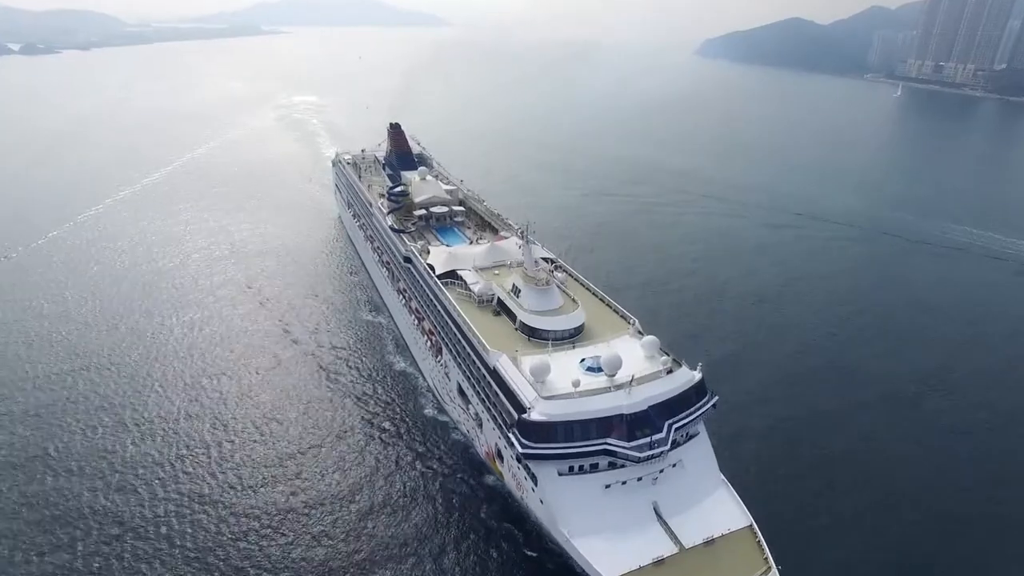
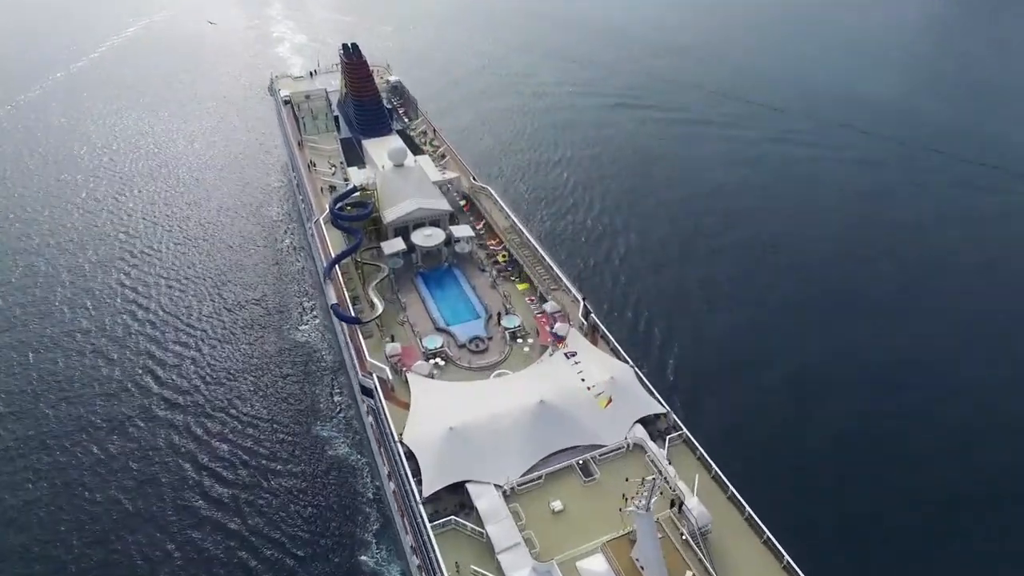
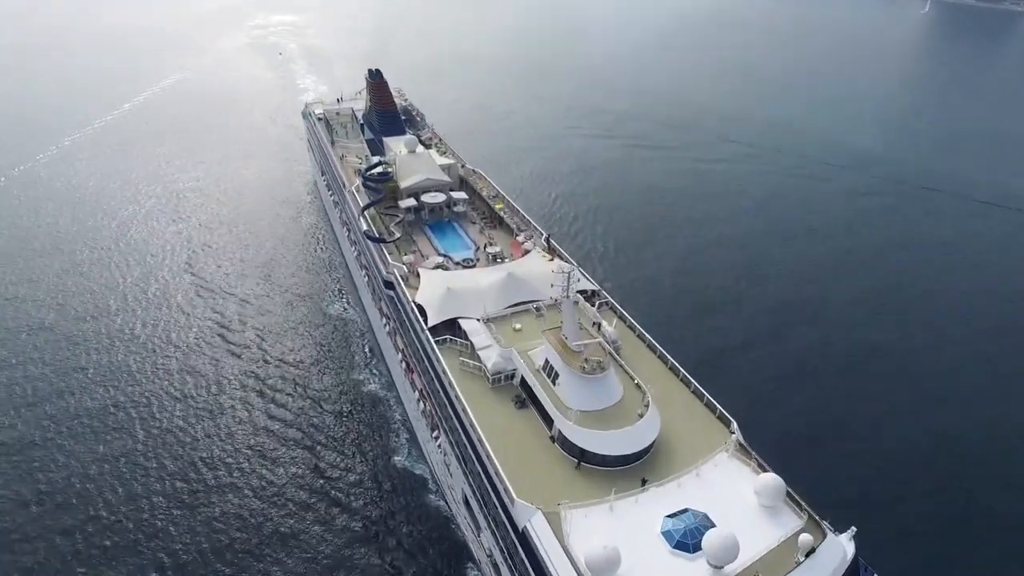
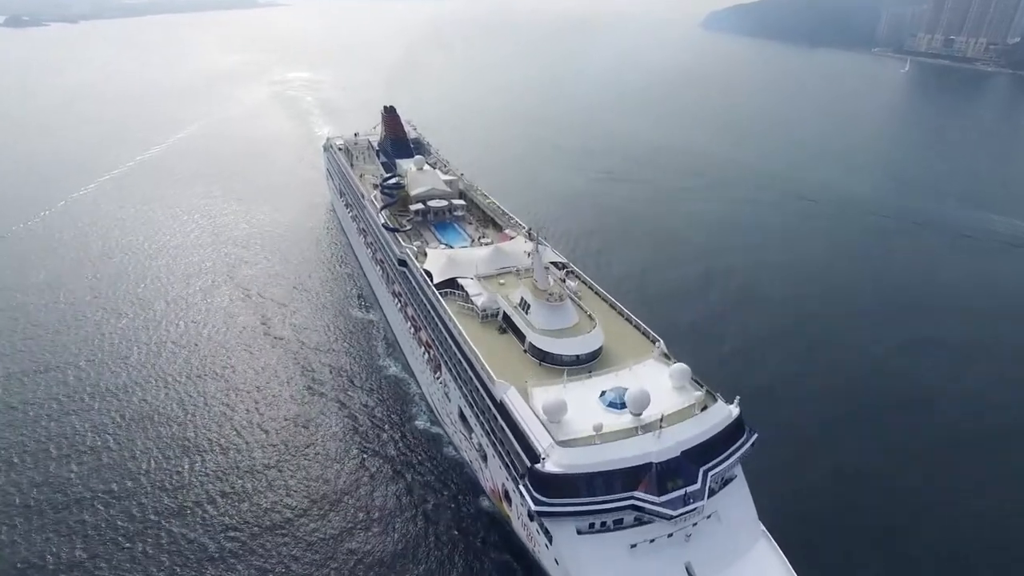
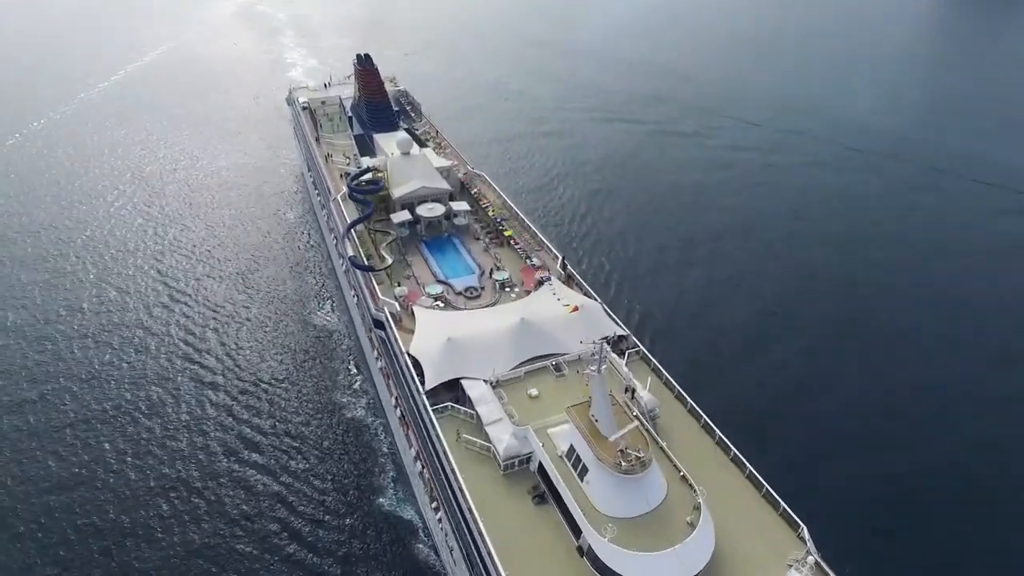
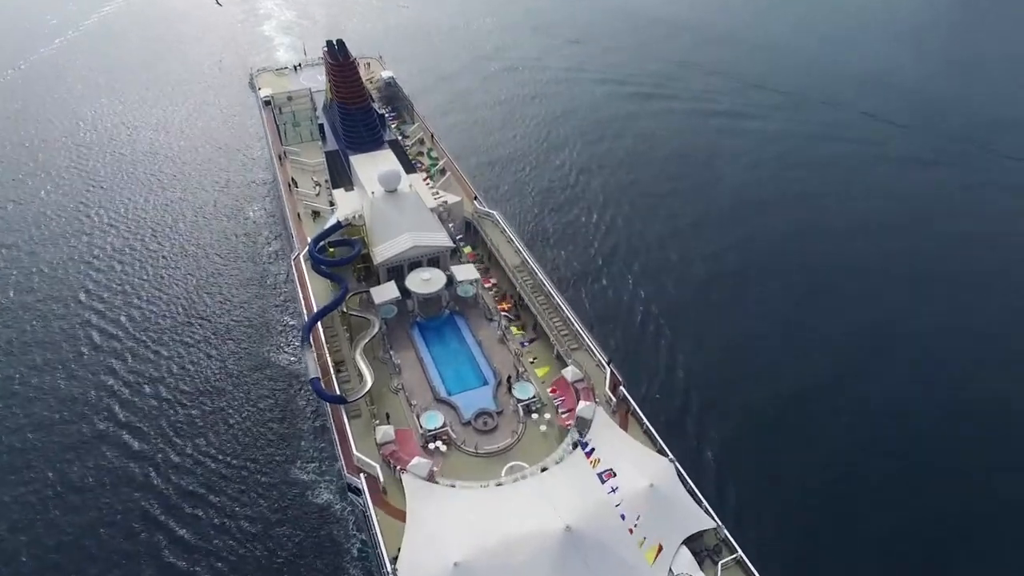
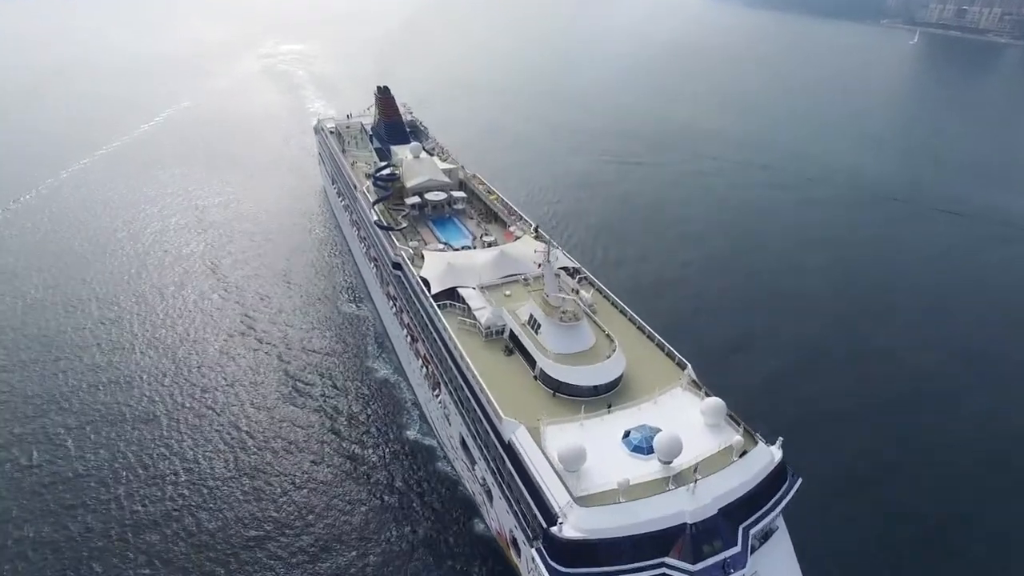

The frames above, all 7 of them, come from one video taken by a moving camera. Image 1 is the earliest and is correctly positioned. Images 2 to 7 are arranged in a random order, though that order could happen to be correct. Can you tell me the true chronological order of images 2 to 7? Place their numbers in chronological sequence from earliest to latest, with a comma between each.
4, 7, 3, 5, 2, 6
